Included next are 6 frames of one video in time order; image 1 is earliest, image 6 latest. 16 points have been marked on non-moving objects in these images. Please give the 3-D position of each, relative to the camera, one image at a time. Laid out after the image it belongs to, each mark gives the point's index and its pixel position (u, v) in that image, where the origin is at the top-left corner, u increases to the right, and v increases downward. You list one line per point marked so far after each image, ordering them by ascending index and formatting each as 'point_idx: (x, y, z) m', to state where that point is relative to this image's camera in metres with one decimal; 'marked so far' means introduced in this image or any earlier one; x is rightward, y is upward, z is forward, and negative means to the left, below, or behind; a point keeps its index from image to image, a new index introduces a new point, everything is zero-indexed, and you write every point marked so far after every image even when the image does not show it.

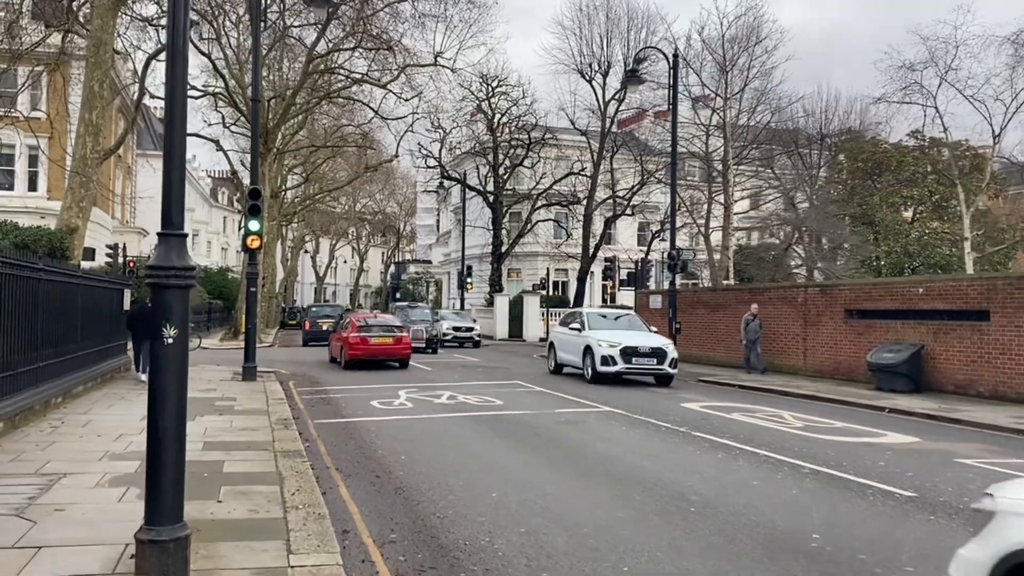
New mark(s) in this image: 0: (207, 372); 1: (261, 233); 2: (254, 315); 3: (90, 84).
0: (-6.9, -1.9, +19.5) m
1: (-5.2, +1.1, +17.9) m
2: (-5.4, -0.6, +18.1) m
3: (-9.7, +4.7, +19.9) m
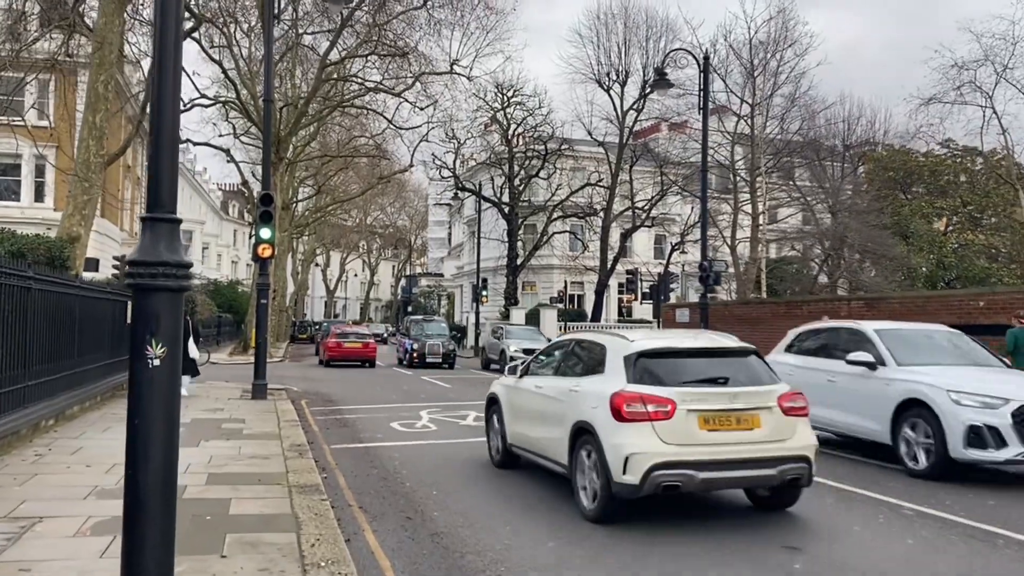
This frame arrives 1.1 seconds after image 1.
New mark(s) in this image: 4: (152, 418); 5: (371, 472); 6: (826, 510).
0: (-6.3, -2.2, +18.4) m
1: (-4.6, +0.9, +16.8) m
2: (-4.8, -0.8, +17.0) m
3: (-9.2, +4.4, +18.9) m
4: (-1.6, -0.6, +3.7) m
5: (-1.5, -2.0, +9.2) m
6: (+2.8, -1.9, +7.6) m
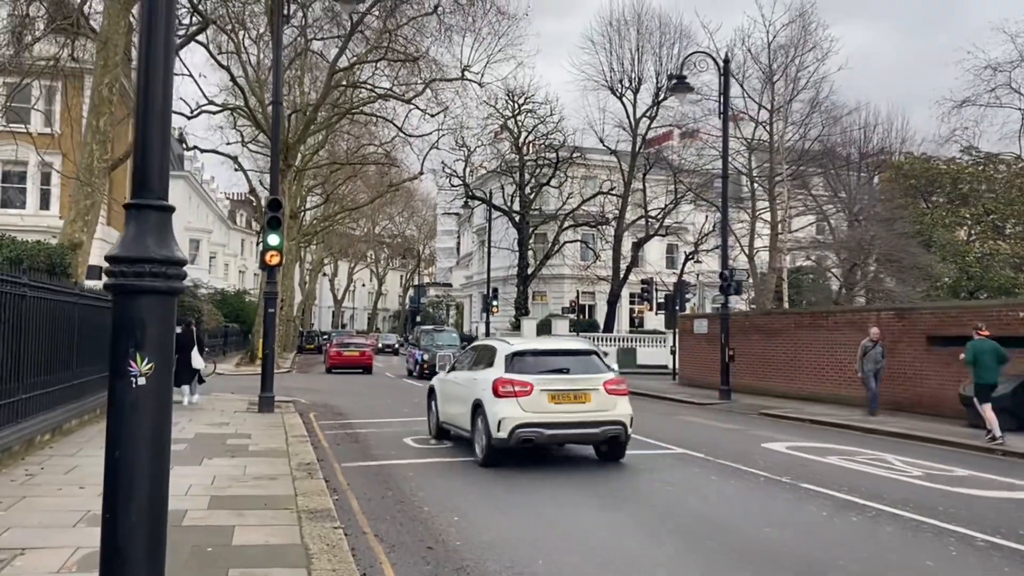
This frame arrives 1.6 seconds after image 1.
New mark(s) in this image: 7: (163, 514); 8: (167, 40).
0: (-6.0, -2.3, +17.8) m
1: (-4.3, +0.7, +16.2) m
2: (-4.5, -1.0, +16.3) m
3: (-8.8, +4.2, +18.4) m
4: (-1.4, -0.6, +3.1) m
5: (-1.2, -2.1, +8.6) m
6: (+3.0, -2.0, +6.9) m
7: (-1.3, -0.8, +3.1) m
8: (-1.3, +0.9, +3.2) m
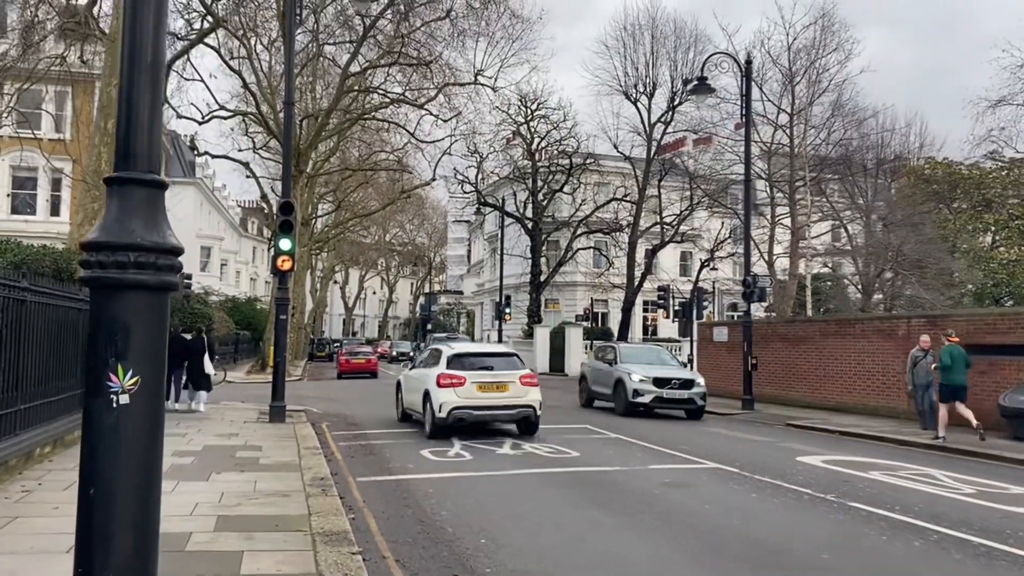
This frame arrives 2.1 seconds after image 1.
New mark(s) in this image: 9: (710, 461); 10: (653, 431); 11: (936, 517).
0: (-5.6, -2.5, +17.3) m
1: (-4.0, +0.6, +15.7) m
2: (-4.2, -1.1, +15.8) m
3: (-8.5, +4.1, +18.0) m
4: (-1.2, -0.6, +2.6) m
5: (-1.0, -2.1, +8.0) m
6: (+3.2, -2.0, +6.3) m
7: (-1.1, -0.8, +2.6) m
8: (-1.1, +0.9, +2.7) m
9: (+2.6, -2.3, +11.4) m
10: (+2.5, -2.5, +15.2) m
11: (+3.9, -2.1, +7.9) m
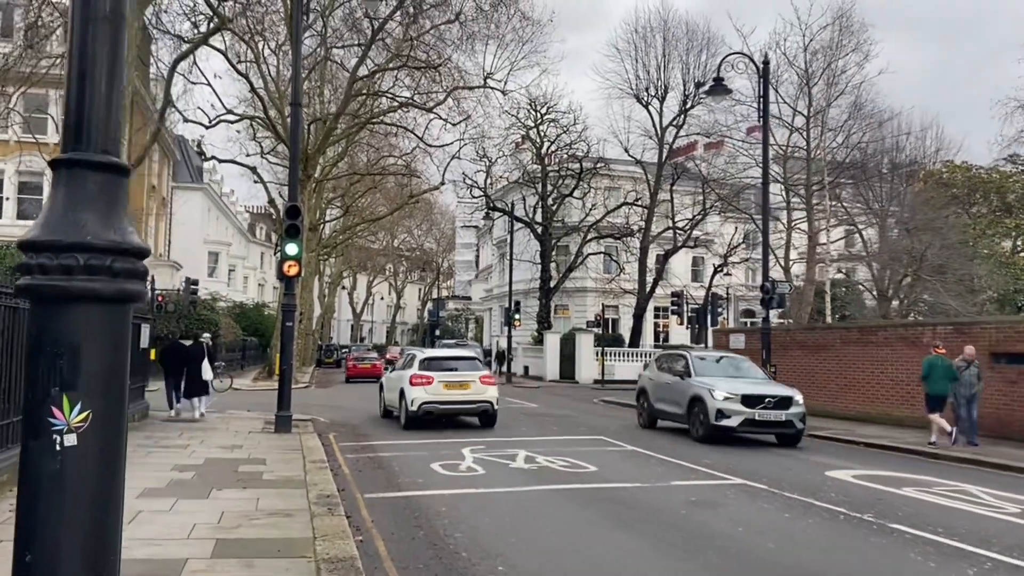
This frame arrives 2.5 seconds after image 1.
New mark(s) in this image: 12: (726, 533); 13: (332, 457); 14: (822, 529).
0: (-5.4, -2.6, +16.8) m
1: (-3.7, +0.5, +15.3) m
2: (-3.9, -1.2, +15.4) m
3: (-8.2, +4.0, +17.6) m
4: (-1.1, -0.6, +2.1) m
5: (-0.8, -2.2, +7.5) m
6: (+3.4, -2.1, +5.8) m
7: (-0.9, -0.8, +2.1) m
8: (-1.0, +0.9, +2.2) m
9: (+2.8, -2.4, +10.9) m
10: (+2.7, -2.6, +14.7) m
11: (+4.0, -2.1, +7.3) m
12: (+1.9, -2.2, +7.7) m
13: (-2.5, -2.4, +12.2) m
14: (+2.8, -2.2, +7.9) m
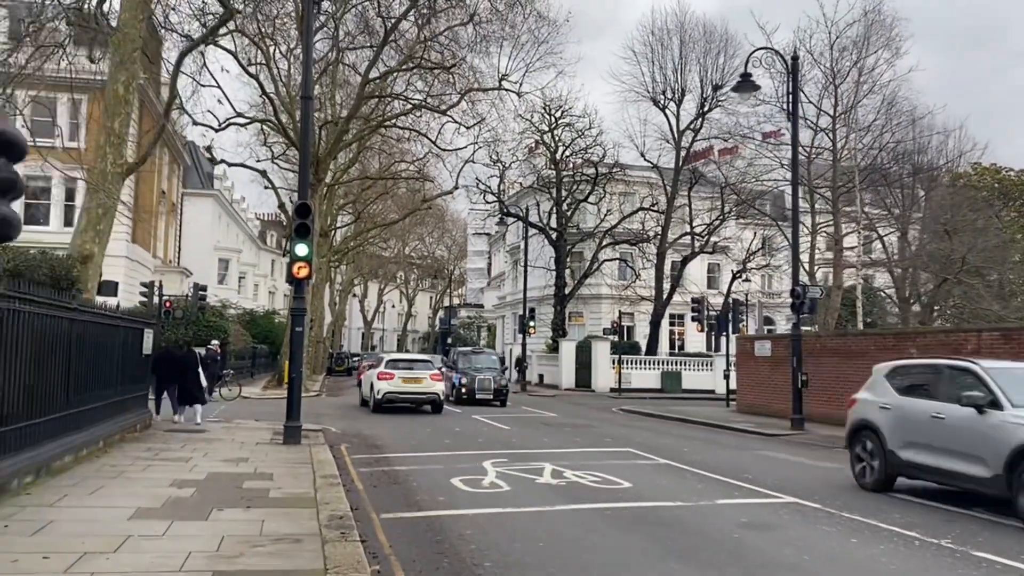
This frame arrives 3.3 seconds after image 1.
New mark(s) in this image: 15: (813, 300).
0: (-5.0, -2.6, +16.0) m
1: (-3.4, +0.5, +14.5) m
2: (-3.6, -1.2, +14.6) m
3: (-7.8, +3.9, +16.9) m
4: (-0.8, -0.5, +1.2) m
5: (-0.5, -2.1, +6.7) m
6: (+3.6, -2.0, +4.9) m
7: (-0.7, -0.7, +1.2) m
8: (-0.7, +1.0, +1.4) m
9: (+3.1, -2.4, +10.0) m
10: (+3.1, -2.7, +13.8) m
11: (+4.3, -2.1, +6.4) m
12: (+2.2, -2.2, +6.8) m
13: (-2.2, -2.4, +11.4) m
14: (+3.1, -2.2, +7.0) m
15: (+6.9, -0.3, +19.8) m
